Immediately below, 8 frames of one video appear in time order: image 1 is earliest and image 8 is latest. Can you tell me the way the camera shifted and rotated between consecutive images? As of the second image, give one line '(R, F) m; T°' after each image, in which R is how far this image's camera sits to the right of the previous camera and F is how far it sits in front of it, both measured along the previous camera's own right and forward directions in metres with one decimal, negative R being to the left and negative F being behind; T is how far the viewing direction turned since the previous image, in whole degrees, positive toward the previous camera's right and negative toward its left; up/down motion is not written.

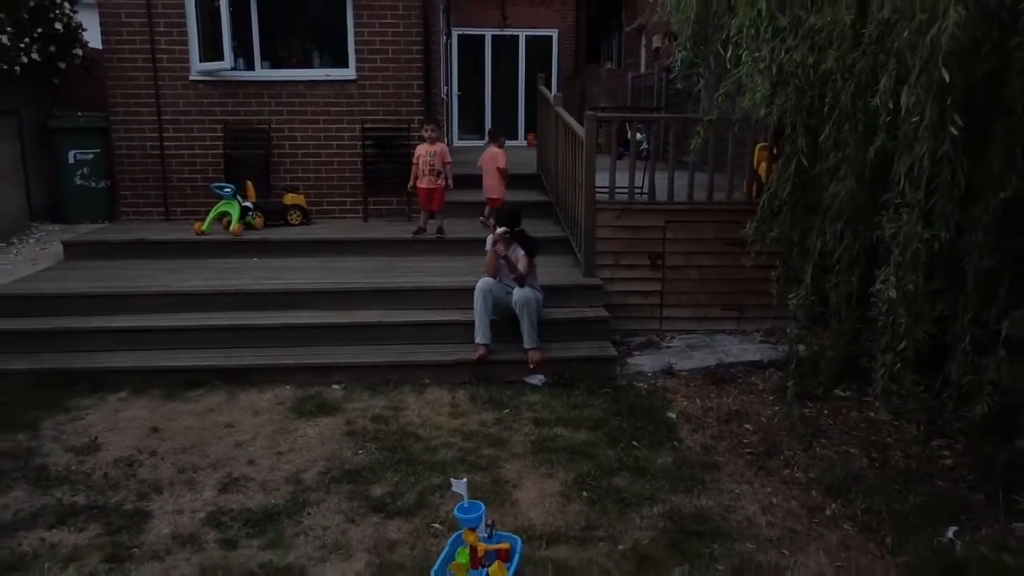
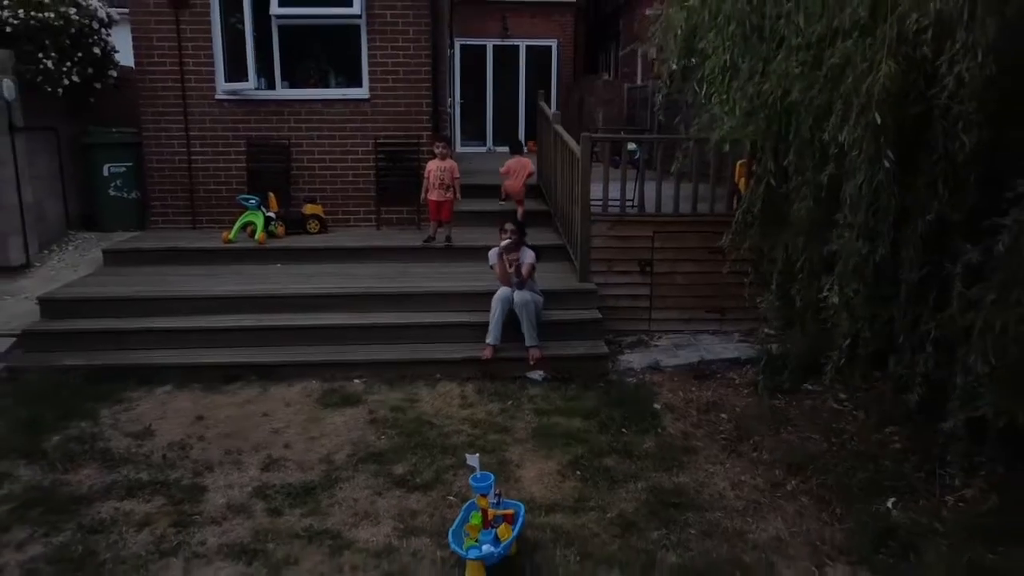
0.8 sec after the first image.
(0.0, -0.6) m; 0°
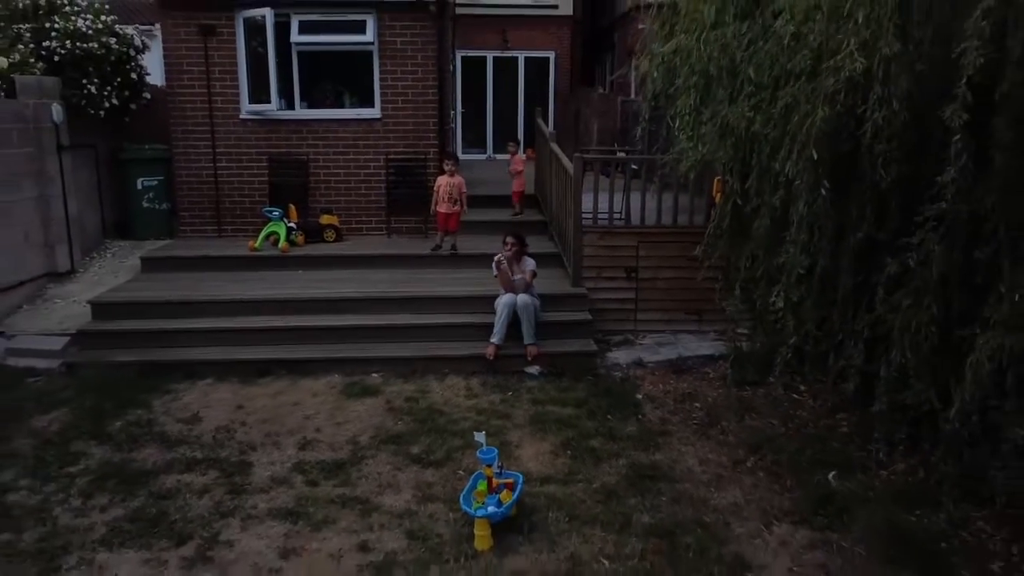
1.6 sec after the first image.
(0.0, -0.7) m; 0°
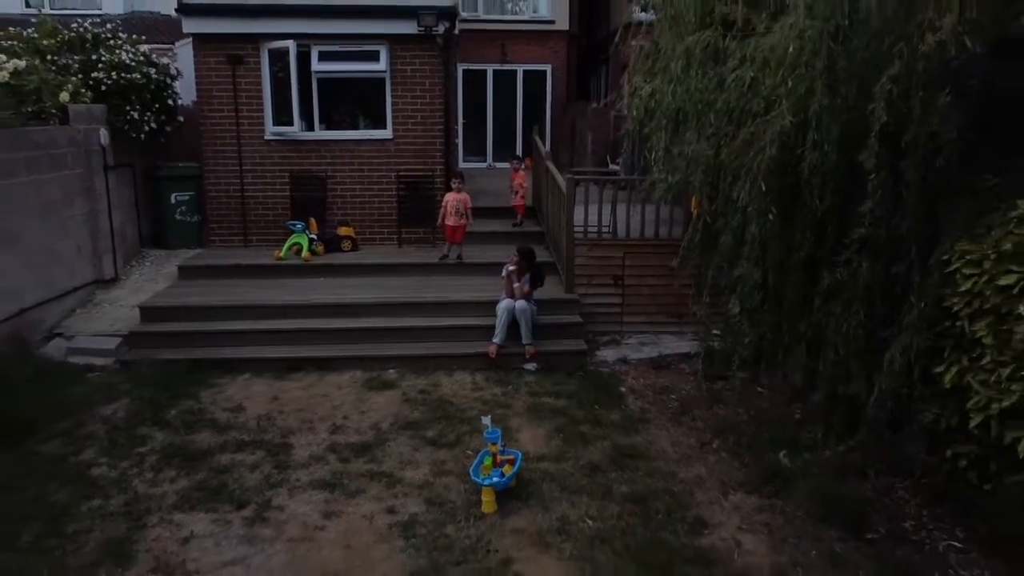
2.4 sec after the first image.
(0.0, -0.9) m; 0°
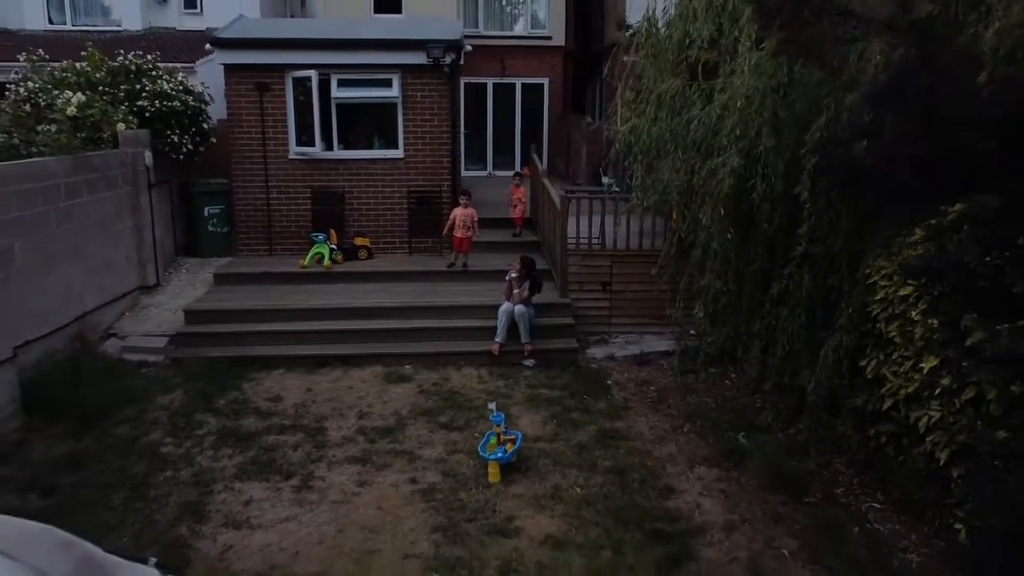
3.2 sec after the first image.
(0.0, -1.0) m; 0°
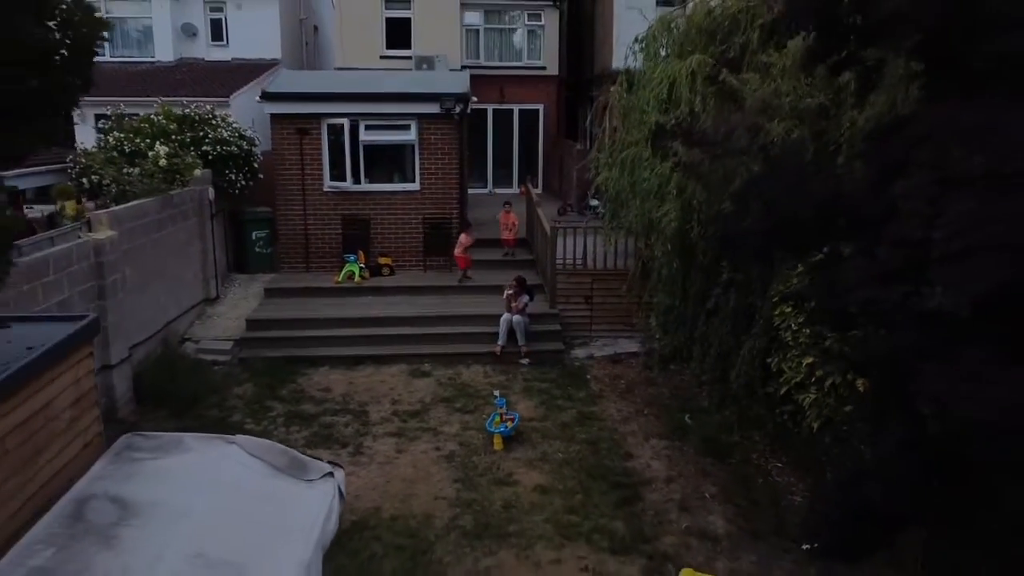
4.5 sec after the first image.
(0.0, -2.0) m; 0°
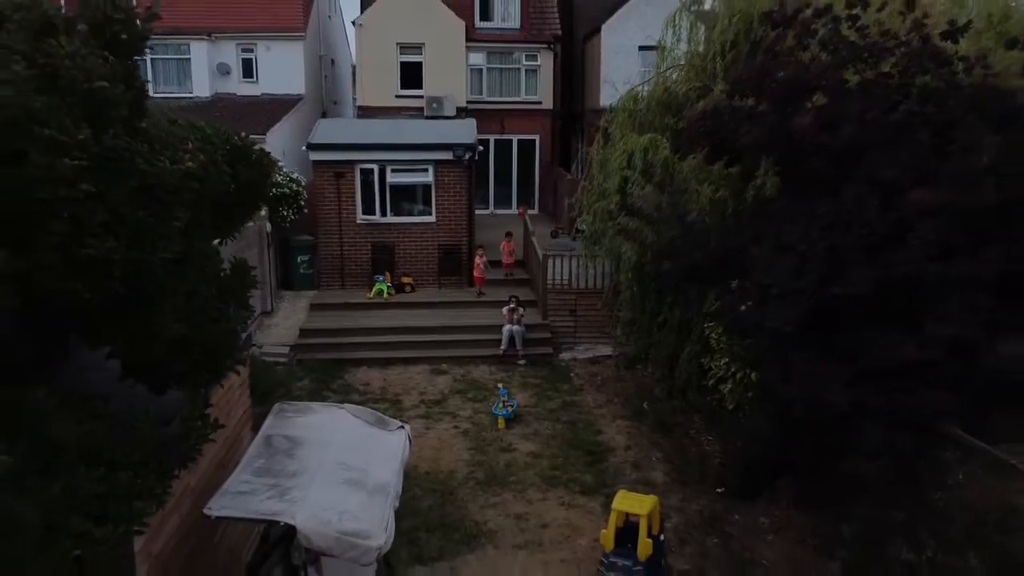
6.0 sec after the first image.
(0.0, -2.7) m; 0°
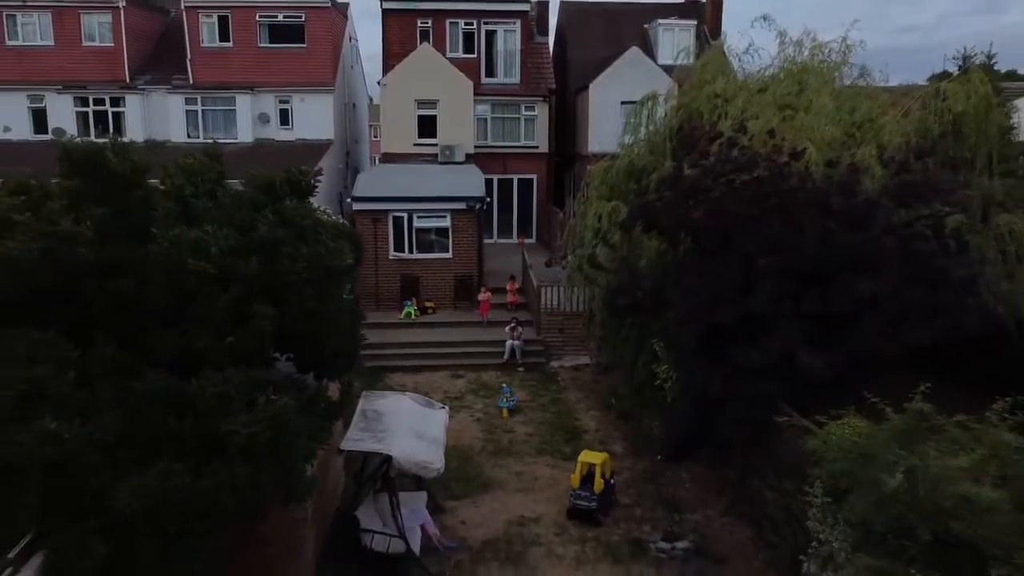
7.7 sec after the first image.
(0.0, -3.9) m; 0°
